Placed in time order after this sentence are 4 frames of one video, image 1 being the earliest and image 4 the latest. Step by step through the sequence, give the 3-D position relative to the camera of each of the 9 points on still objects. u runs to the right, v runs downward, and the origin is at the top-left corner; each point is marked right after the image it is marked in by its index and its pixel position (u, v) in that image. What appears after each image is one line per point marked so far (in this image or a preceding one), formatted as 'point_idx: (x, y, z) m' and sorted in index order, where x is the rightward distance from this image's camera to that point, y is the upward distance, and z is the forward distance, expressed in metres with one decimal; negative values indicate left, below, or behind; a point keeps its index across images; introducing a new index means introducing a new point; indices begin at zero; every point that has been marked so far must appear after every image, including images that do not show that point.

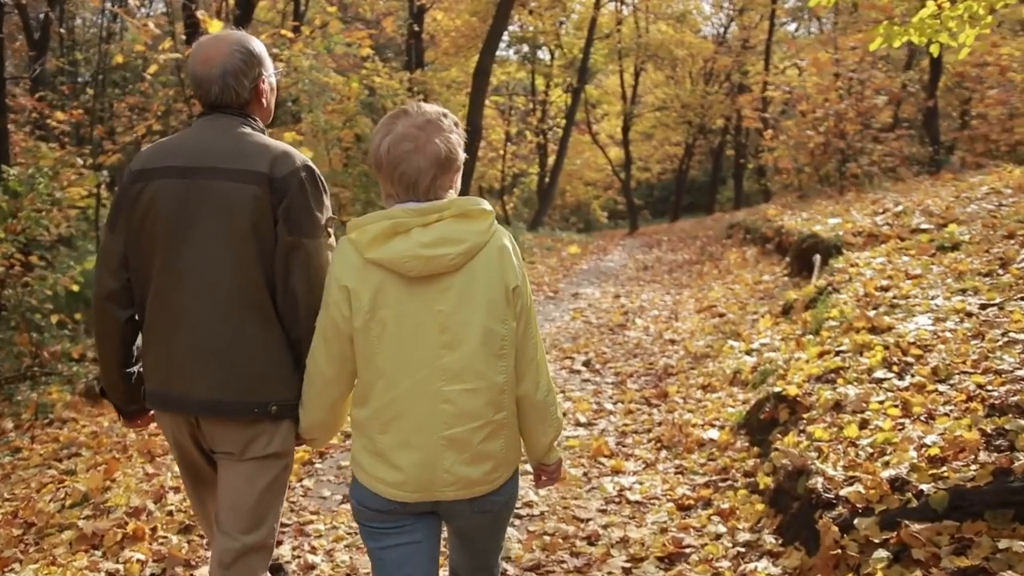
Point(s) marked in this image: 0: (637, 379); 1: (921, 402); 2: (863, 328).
0: (+1.2, -0.9, +8.4) m
1: (+2.4, -0.7, +5.0) m
2: (+2.7, -0.3, +6.7) m
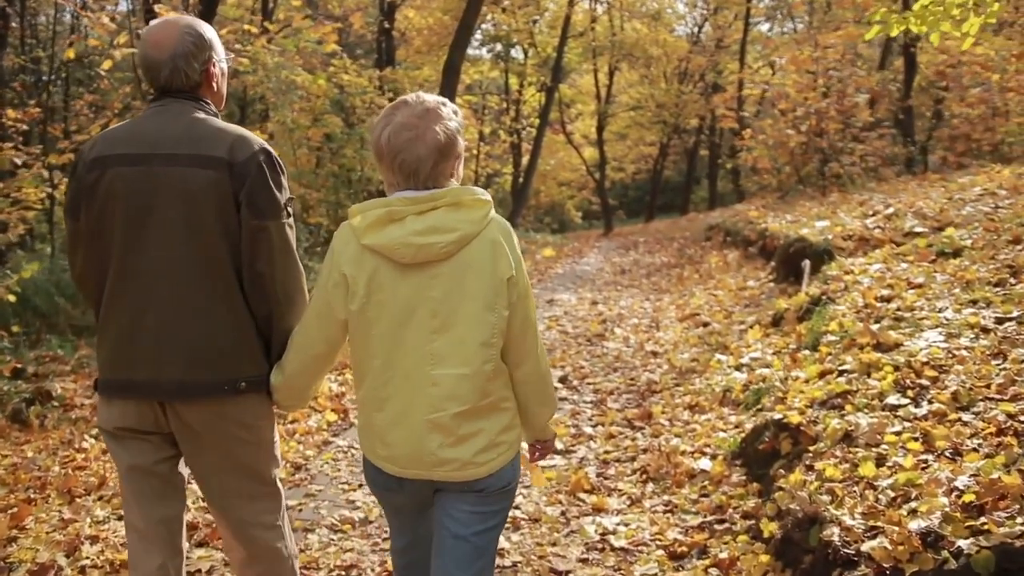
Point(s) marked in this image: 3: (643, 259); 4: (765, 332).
0: (+0.9, -1.0, +7.7) m
1: (+2.2, -0.7, +4.4) m
2: (+2.5, -0.4, +6.1) m
3: (+2.9, +0.6, +19.0) m
4: (+2.4, -0.4, +8.2) m
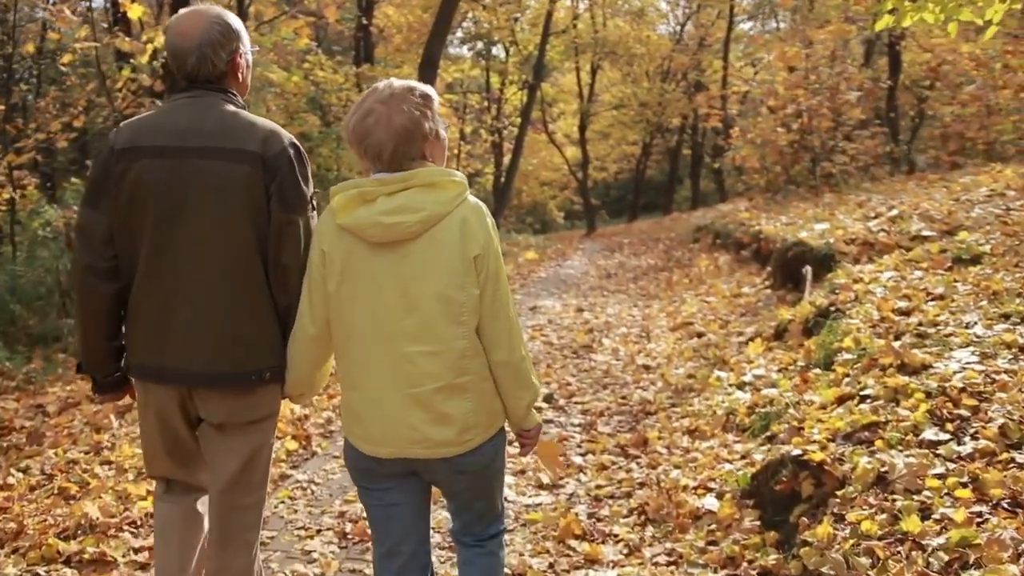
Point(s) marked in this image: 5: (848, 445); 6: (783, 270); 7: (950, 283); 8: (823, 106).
0: (+0.8, -1.1, +7.0) m
1: (+2.1, -0.8, +3.8) m
2: (+2.3, -0.5, +5.4) m
3: (+2.5, +0.5, +18.4) m
4: (+2.2, -0.5, +7.5) m
5: (+1.8, -0.8, +4.6) m
6: (+3.1, +0.2, +9.9) m
7: (+3.3, 0.0, +6.7) m
8: (+6.6, +3.9, +18.5) m
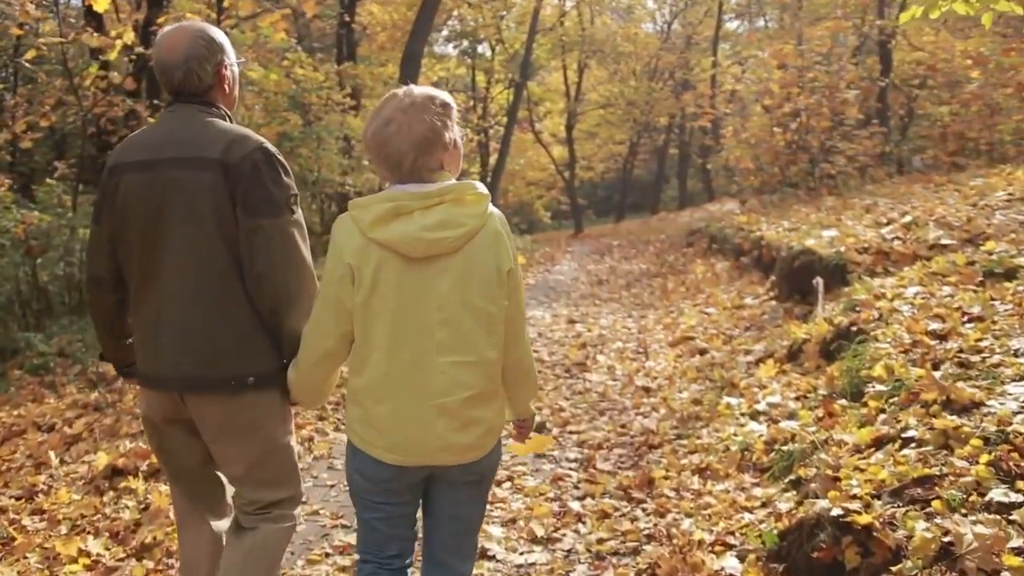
0: (+0.7, -1.2, +6.3) m
1: (+2.1, -1.0, +3.1) m
2: (+2.3, -0.6, +4.7) m
3: (+2.2, +0.4, +17.7) m
4: (+2.1, -0.6, +6.8) m
5: (+1.7, -1.0, +3.9) m
6: (+2.9, +0.1, +9.2) m
7: (+3.3, -0.1, +6.0) m
8: (+6.3, +3.8, +17.8) m
